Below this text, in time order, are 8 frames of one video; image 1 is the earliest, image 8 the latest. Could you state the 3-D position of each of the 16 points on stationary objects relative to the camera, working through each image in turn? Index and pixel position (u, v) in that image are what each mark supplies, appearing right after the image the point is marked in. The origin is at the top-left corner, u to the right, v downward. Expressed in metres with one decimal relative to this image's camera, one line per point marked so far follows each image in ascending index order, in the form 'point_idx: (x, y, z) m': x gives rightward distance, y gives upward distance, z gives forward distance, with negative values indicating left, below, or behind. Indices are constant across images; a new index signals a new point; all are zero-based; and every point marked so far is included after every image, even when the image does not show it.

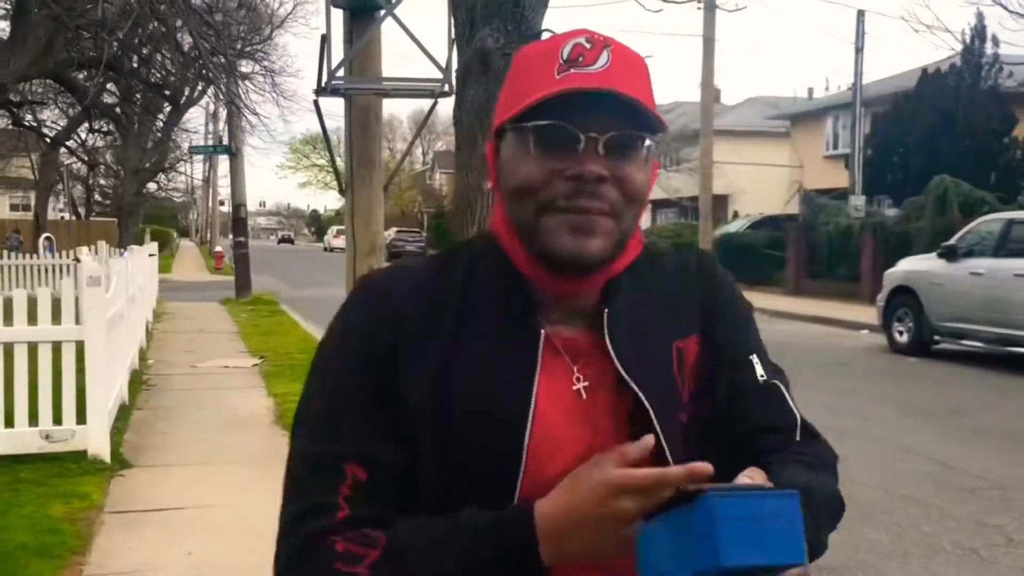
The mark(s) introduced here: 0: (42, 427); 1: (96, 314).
0: (-2.9, -0.8, +7.1) m
1: (-2.5, -0.2, +7.1) m
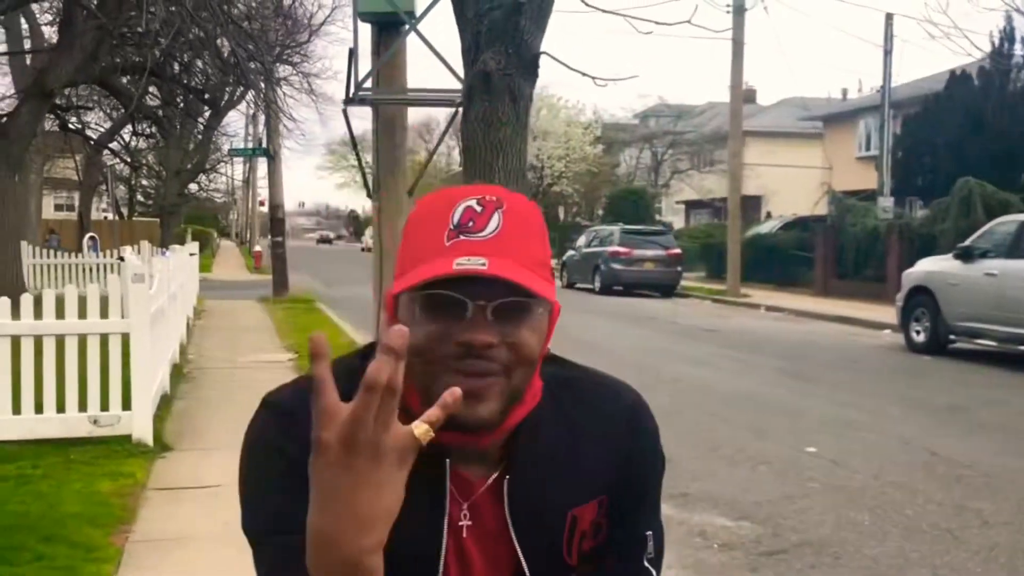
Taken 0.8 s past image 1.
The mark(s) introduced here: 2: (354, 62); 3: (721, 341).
0: (-2.8, -0.8, +7.7) m
1: (-2.5, -0.1, +7.7) m
2: (-1.1, +1.6, +8.4) m
3: (+3.1, -0.8, +16.8) m
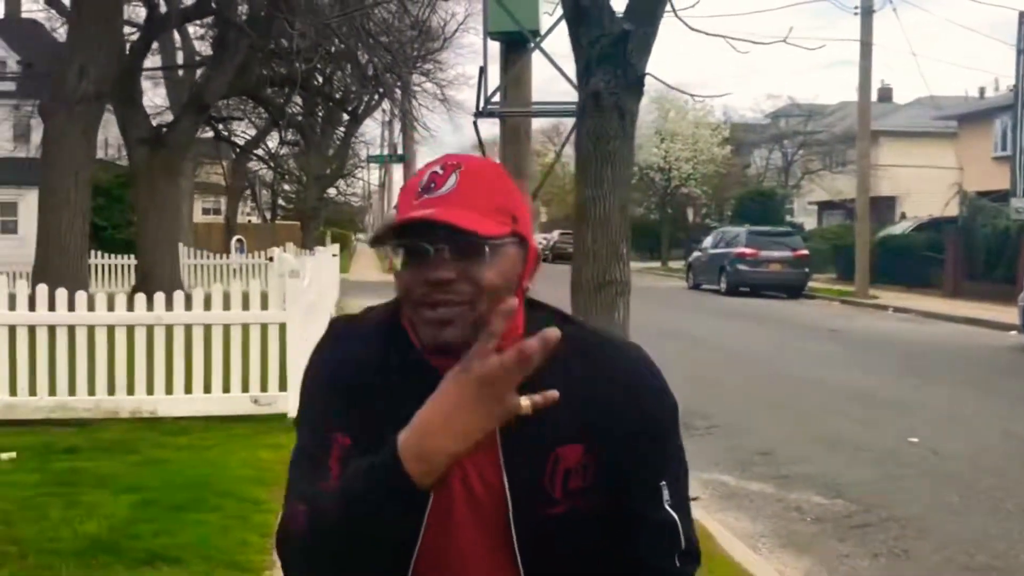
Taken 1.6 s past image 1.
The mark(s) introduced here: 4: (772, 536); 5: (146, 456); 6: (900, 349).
0: (-2.0, -0.8, +8.7) m
1: (-1.6, -0.1, +8.7) m
2: (-0.2, +1.7, +9.2) m
3: (+4.9, -0.8, +17.1) m
4: (+1.5, -1.4, +6.4) m
5: (-2.3, -1.0, +7.2) m
6: (+5.3, -0.8, +15.7) m
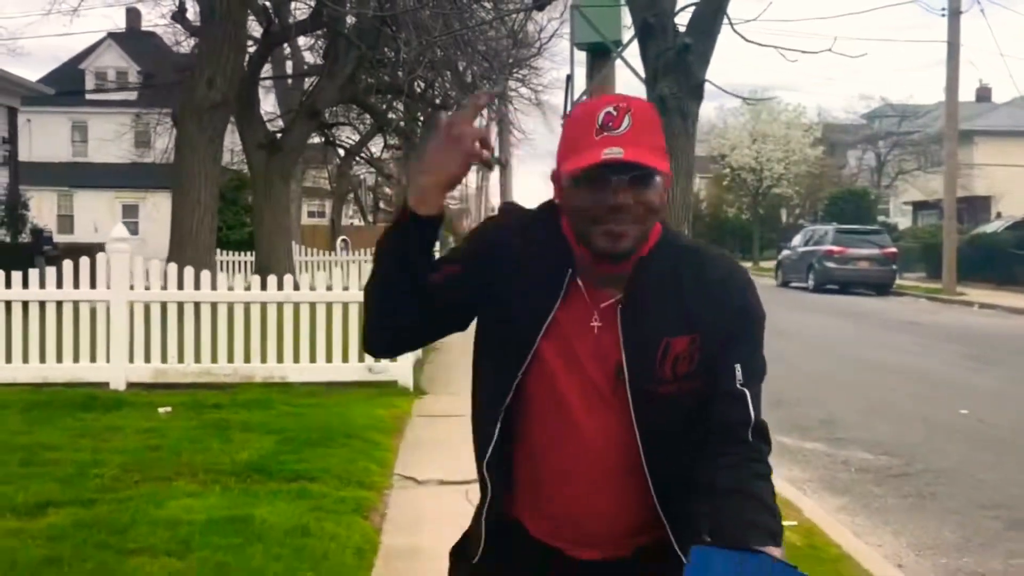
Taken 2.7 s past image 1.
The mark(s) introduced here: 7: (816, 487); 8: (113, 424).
0: (-1.2, -0.6, +9.9) m
1: (-0.9, 0.0, +9.9) m
2: (+0.5, +1.8, +10.3) m
3: (+6.3, -0.7, +17.7) m
4: (+2.0, -1.2, +7.3) m
5: (-1.7, -0.9, +8.5) m
6: (+6.5, -0.7, +16.3) m
7: (+1.9, -1.2, +7.2) m
8: (-2.7, -0.9, +7.9) m
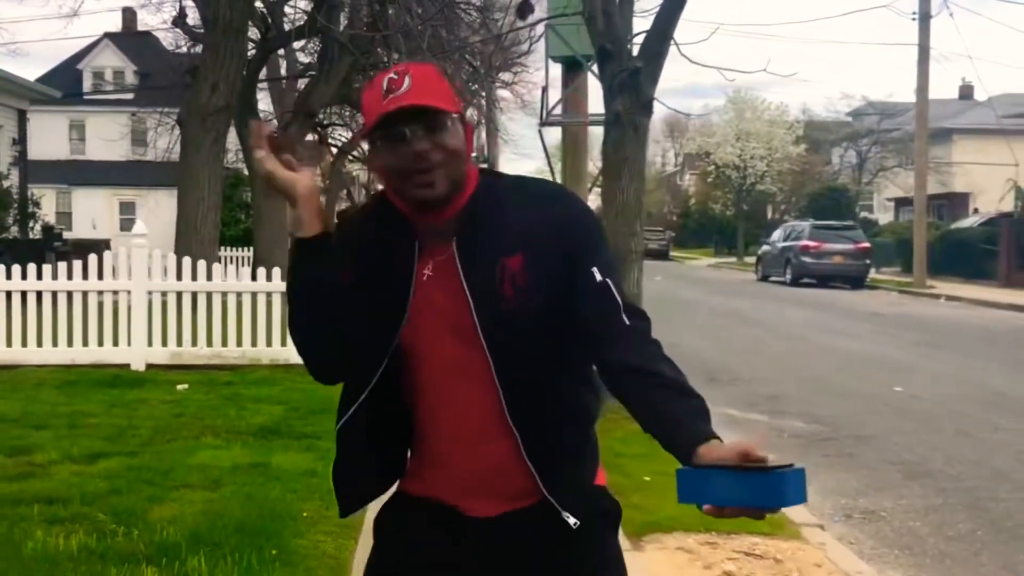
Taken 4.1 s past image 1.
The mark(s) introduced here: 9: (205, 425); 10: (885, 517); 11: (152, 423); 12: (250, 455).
0: (-1.4, -0.6, +11.0) m
1: (-1.1, +0.1, +11.0) m
2: (+0.3, +1.9, +11.4) m
3: (+6.0, -0.6, +18.9) m
4: (+1.8, -1.1, +8.4) m
5: (-1.9, -0.8, +9.6) m
6: (+6.3, -0.6, +17.4) m
7: (+1.7, -1.1, +8.3) m
8: (-2.9, -0.8, +9.0) m
9: (-2.0, -0.9, +7.6) m
10: (+2.0, -1.2, +6.3) m
11: (-2.4, -0.9, +7.7) m
12: (-1.5, -0.9, +6.5) m
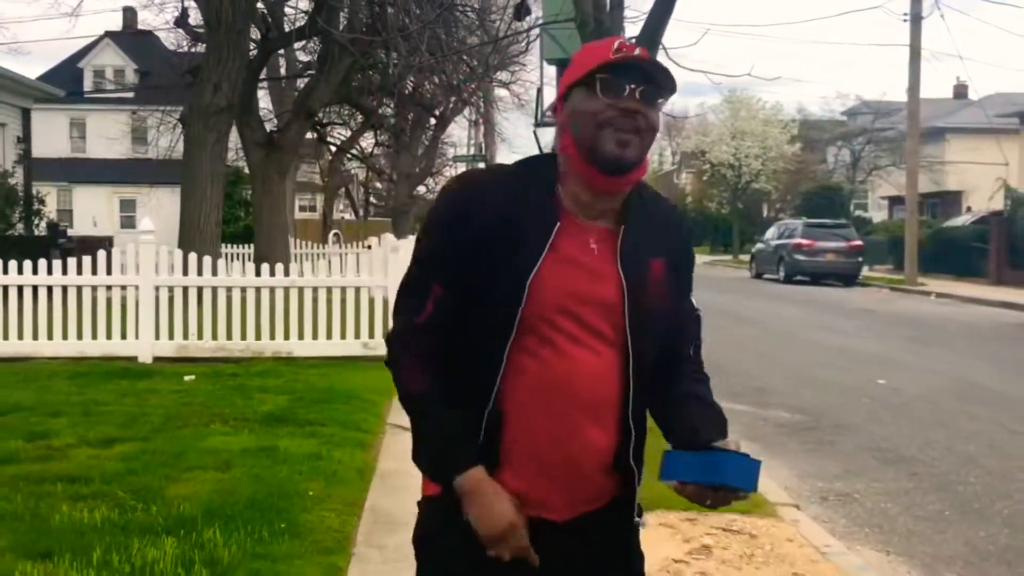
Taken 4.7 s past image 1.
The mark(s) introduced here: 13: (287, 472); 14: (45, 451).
0: (-1.5, -0.5, +11.4) m
1: (-1.1, +0.2, +11.3) m
2: (+0.3, +1.9, +11.8) m
3: (+6.0, -0.5, +19.3) m
4: (+1.7, -1.1, +8.8) m
5: (-1.9, -0.8, +9.9) m
6: (+6.2, -0.6, +17.8) m
7: (+1.7, -1.1, +8.7) m
8: (-2.9, -0.8, +9.3) m
9: (-2.0, -0.8, +7.9) m
10: (+2.0, -1.2, +6.7) m
11: (-2.4, -0.8, +8.0) m
12: (-1.5, -0.9, +6.9) m
13: (-1.2, -1.0, +6.1) m
14: (-2.6, -0.9, +6.5) m
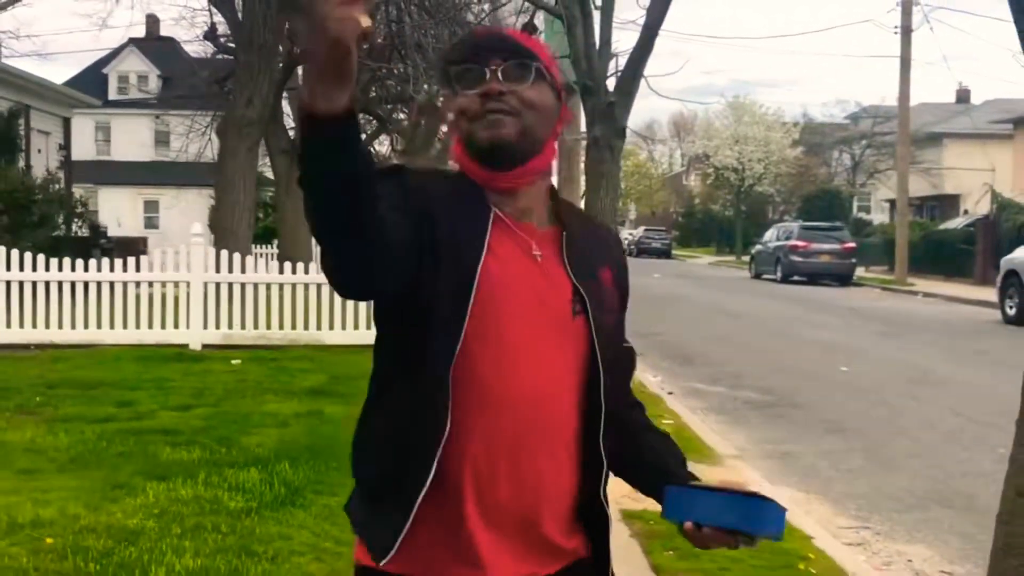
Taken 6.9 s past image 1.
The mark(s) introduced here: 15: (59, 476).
0: (-1.4, -0.5, +12.9) m
1: (-1.1, +0.2, +12.8) m
2: (+0.4, +2.0, +13.3) m
3: (+6.1, -0.5, +20.7) m
4: (+1.8, -1.1, +10.3) m
5: (-1.9, -0.7, +11.5) m
6: (+6.4, -0.6, +19.2) m
7: (+1.7, -1.1, +10.2) m
8: (-2.9, -0.8, +10.9) m
9: (-2.0, -0.8, +9.5) m
10: (+2.0, -1.2, +8.2) m
11: (-2.4, -0.8, +9.6) m
12: (-1.5, -0.9, +8.4) m
13: (-1.2, -0.9, +7.6) m
14: (-2.6, -0.9, +8.1) m
15: (-2.3, -0.9, +5.8) m
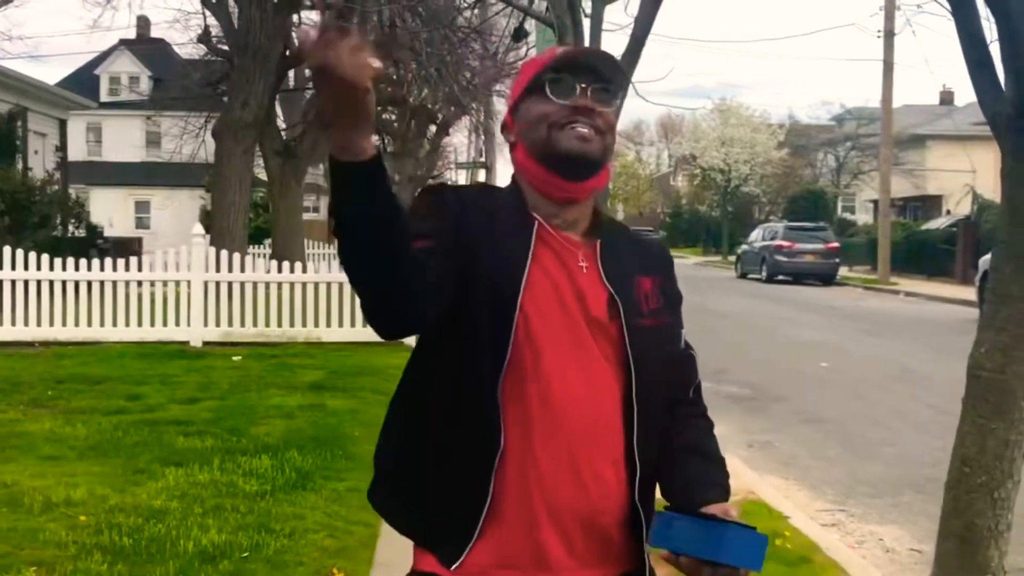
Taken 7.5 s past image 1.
0: (-1.5, -0.5, +13.3) m
1: (-1.2, +0.2, +13.2) m
2: (+0.3, +2.0, +13.7) m
3: (+5.9, -0.5, +21.2) m
4: (+1.7, -1.1, +10.7) m
5: (-2.0, -0.7, +11.8) m
6: (+6.2, -0.5, +19.7) m
7: (+1.6, -1.1, +10.6) m
8: (-3.0, -0.7, +11.2) m
9: (-2.0, -0.8, +9.8) m
10: (+2.0, -1.2, +8.6) m
11: (-2.4, -0.8, +9.9) m
12: (-1.5, -0.8, +8.8) m
13: (-1.2, -0.9, +8.0) m
14: (-2.7, -0.9, +8.4) m
15: (-2.3, -0.9, +6.2) m
